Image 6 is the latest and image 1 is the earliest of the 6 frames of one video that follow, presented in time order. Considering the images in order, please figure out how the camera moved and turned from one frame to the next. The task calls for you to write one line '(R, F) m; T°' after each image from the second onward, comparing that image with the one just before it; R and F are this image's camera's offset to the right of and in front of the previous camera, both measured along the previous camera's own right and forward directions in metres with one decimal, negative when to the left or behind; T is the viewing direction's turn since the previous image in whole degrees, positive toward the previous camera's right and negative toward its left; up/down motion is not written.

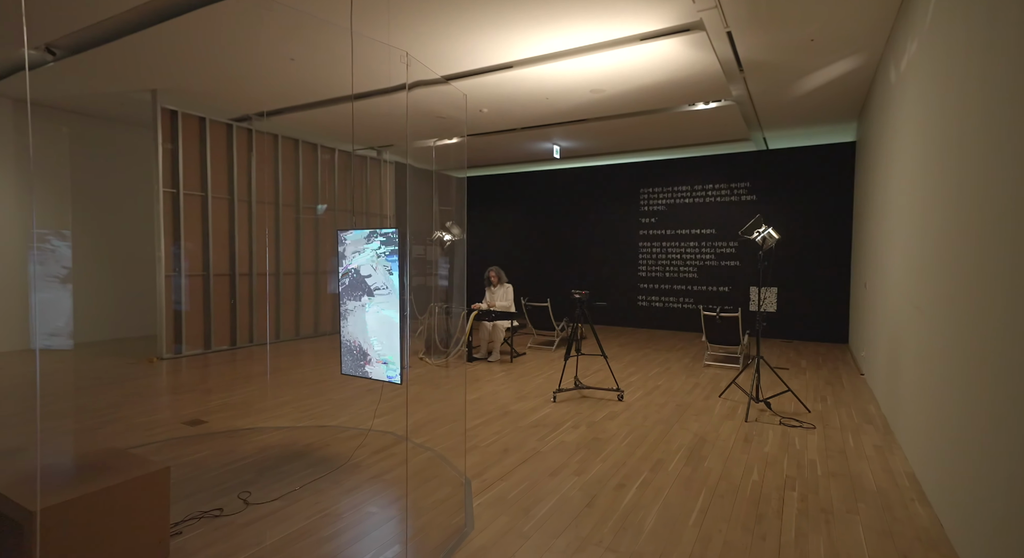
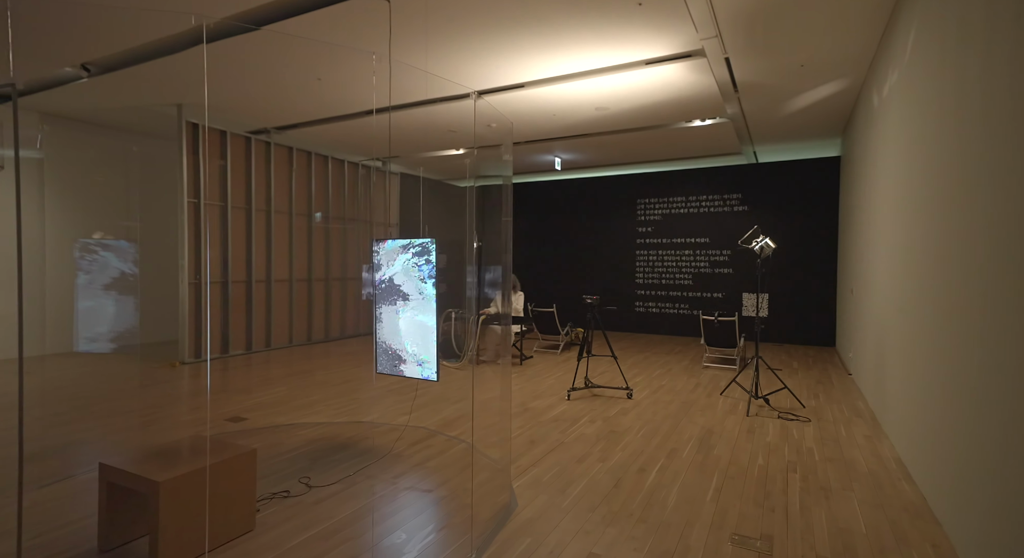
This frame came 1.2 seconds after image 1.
(-0.3, -0.3) m; +1°
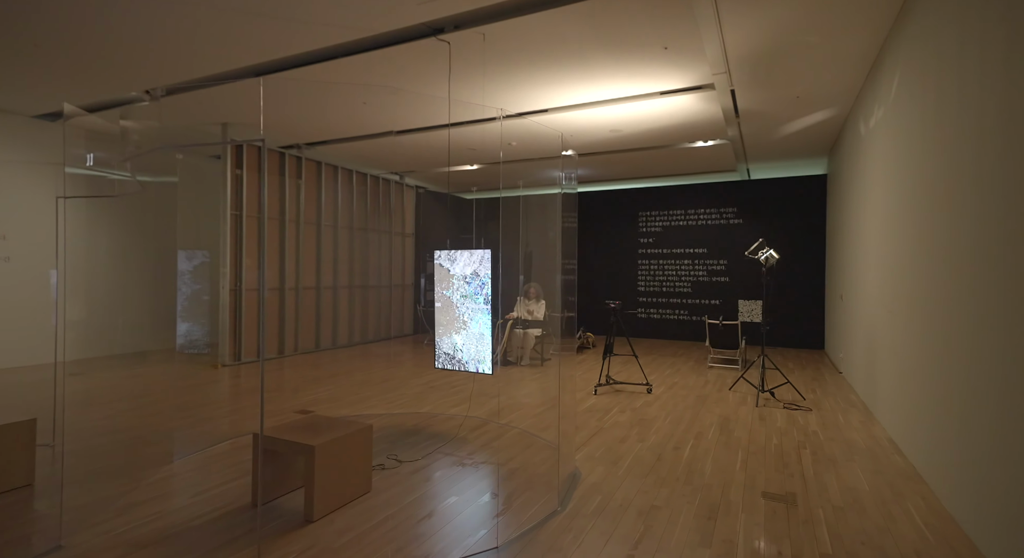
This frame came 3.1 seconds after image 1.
(-0.5, -0.6) m; +2°
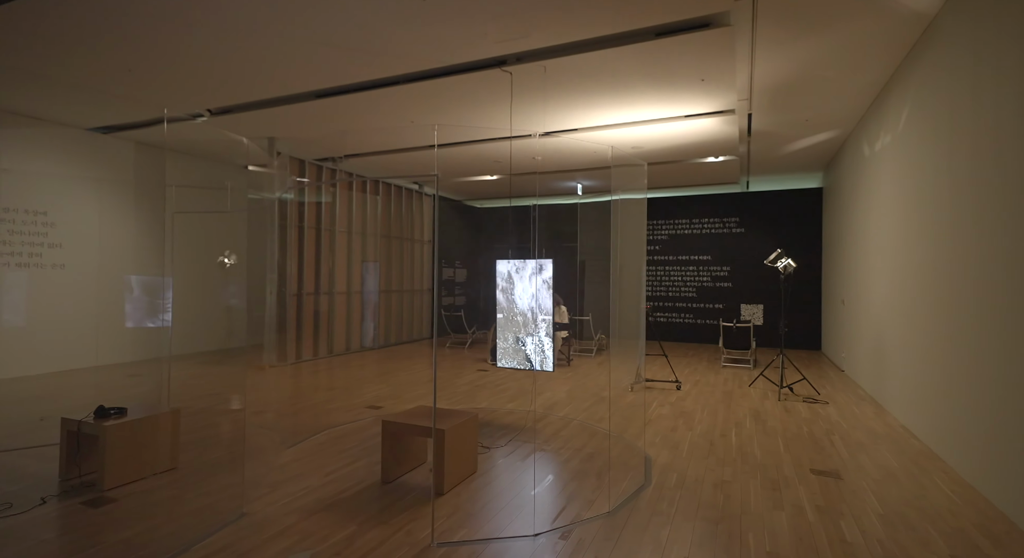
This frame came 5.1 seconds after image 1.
(-0.7, -0.5) m; +2°
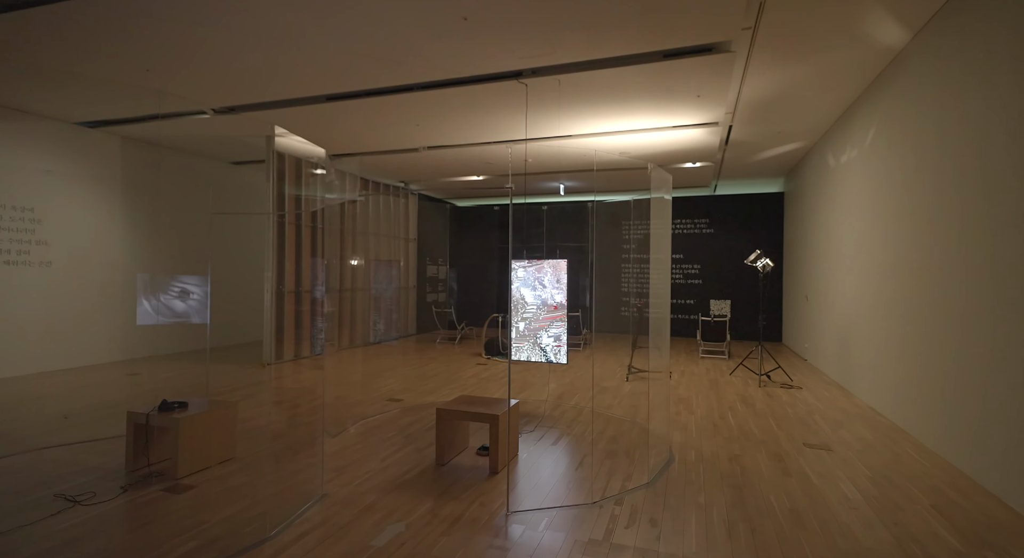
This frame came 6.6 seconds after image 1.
(-0.6, -0.3) m; +5°
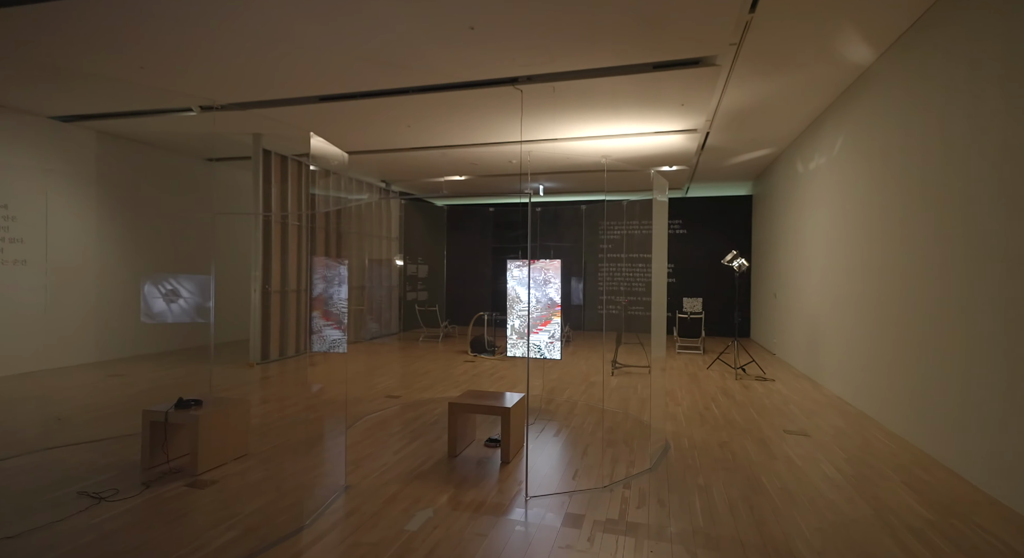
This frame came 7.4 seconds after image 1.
(-0.3, -0.2) m; +4°
